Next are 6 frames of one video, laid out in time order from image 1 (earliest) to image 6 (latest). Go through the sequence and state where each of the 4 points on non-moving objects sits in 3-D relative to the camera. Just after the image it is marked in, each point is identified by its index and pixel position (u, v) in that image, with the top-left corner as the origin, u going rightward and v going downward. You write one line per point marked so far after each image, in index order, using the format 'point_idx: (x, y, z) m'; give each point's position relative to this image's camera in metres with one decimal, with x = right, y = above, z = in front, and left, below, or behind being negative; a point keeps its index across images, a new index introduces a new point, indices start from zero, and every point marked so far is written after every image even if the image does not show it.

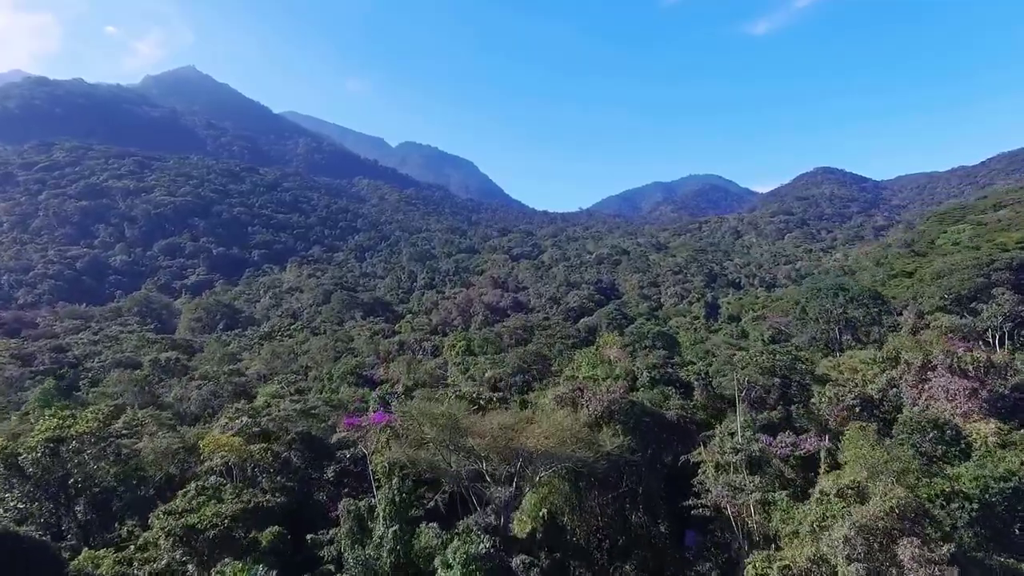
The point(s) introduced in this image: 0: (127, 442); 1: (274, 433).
0: (-12.2, -4.8, +17.1) m
1: (-8.1, -4.9, +18.5) m
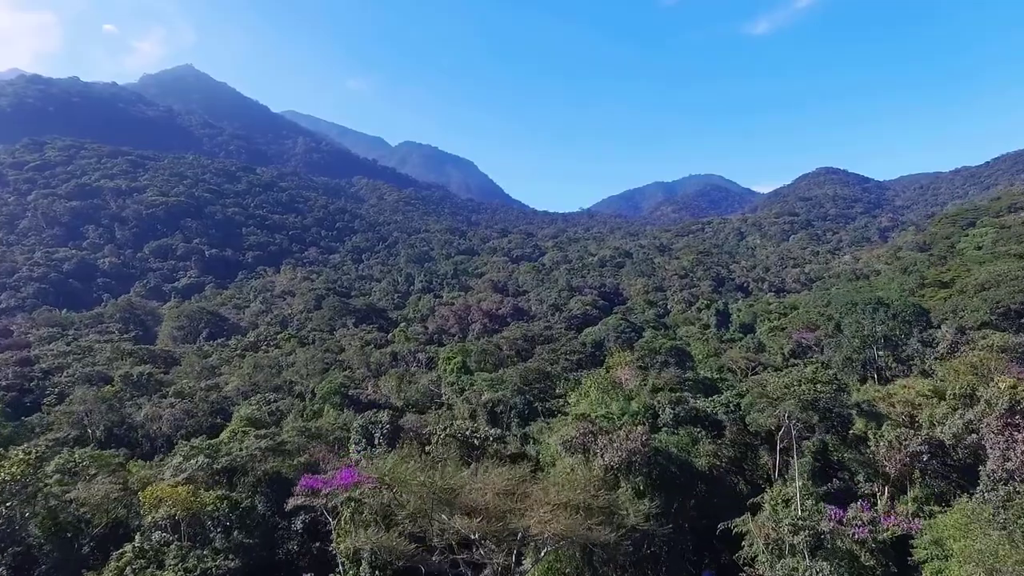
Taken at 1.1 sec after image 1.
0: (-12.2, -5.4, +14.6) m
1: (-8.1, -5.4, +16.0) m
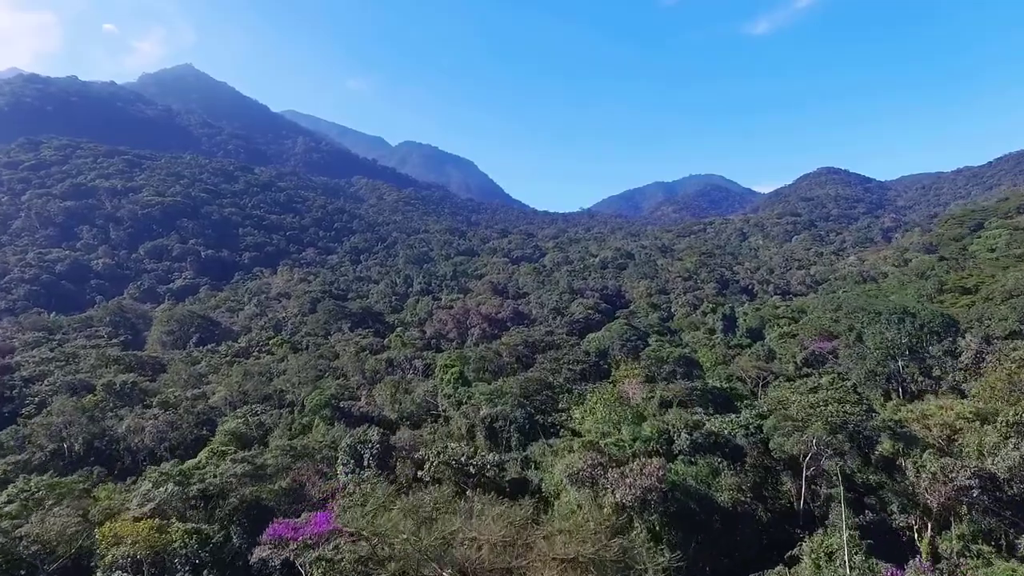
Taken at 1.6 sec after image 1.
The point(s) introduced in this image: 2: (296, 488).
0: (-12.2, -5.7, +13.3) m
1: (-8.1, -5.7, +14.7) m
2: (-6.5, -6.1, +16.4) m
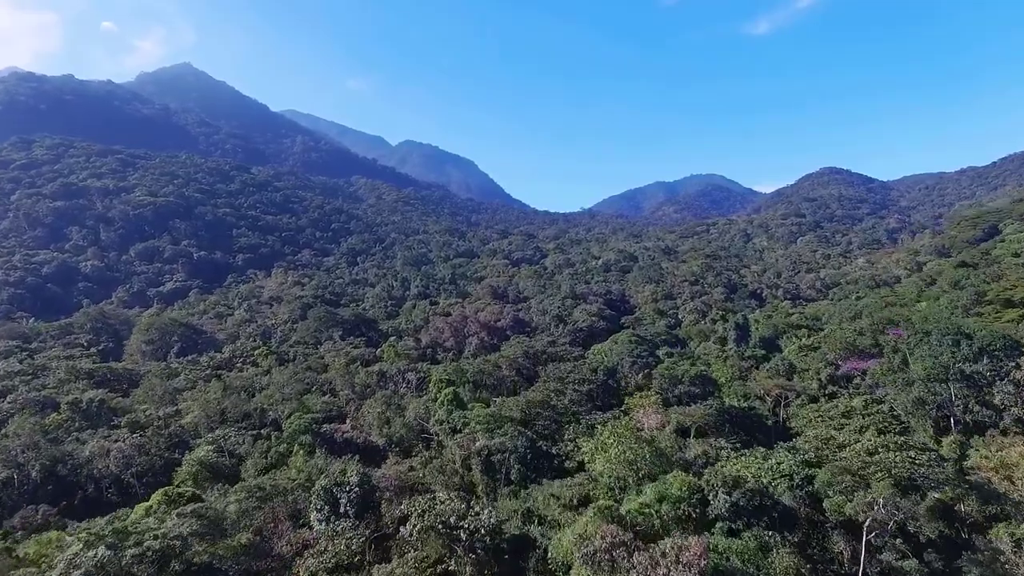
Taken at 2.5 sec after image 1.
0: (-12.3, -6.2, +10.9) m
1: (-8.1, -6.2, +12.3) m
2: (-6.6, -6.6, +14.1) m
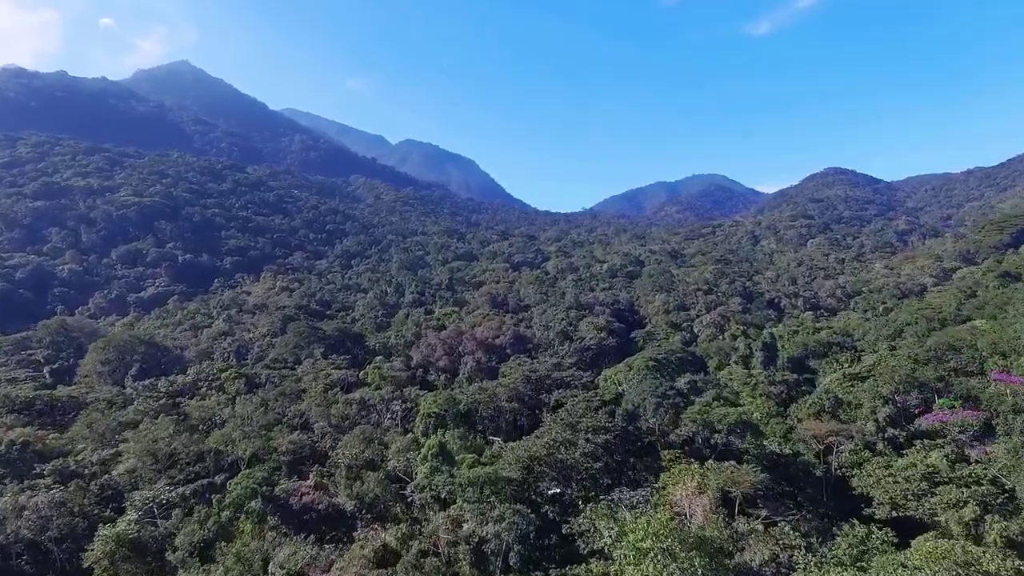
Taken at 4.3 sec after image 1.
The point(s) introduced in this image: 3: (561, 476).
0: (-12.3, -7.2, +6.6) m
1: (-8.1, -7.2, +8.0) m
2: (-6.6, -7.6, +9.8) m
3: (+1.7, -6.2, +18.1) m
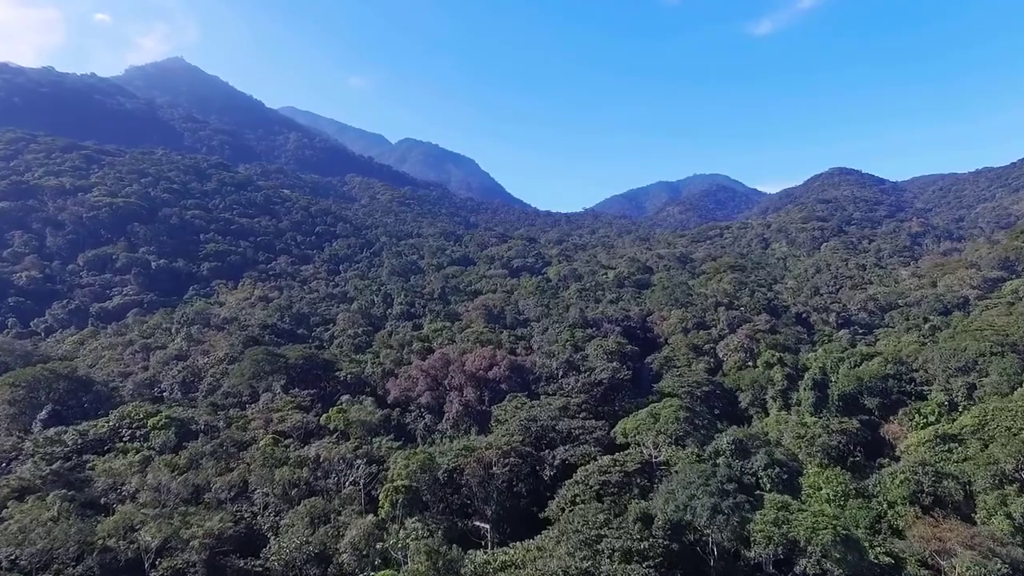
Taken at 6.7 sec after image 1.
0: (-12.5, -8.5, +0.2) m
1: (-8.4, -8.6, +1.6) m
2: (-6.8, -8.9, +3.4) m
3: (+1.4, -7.6, +11.7) m
